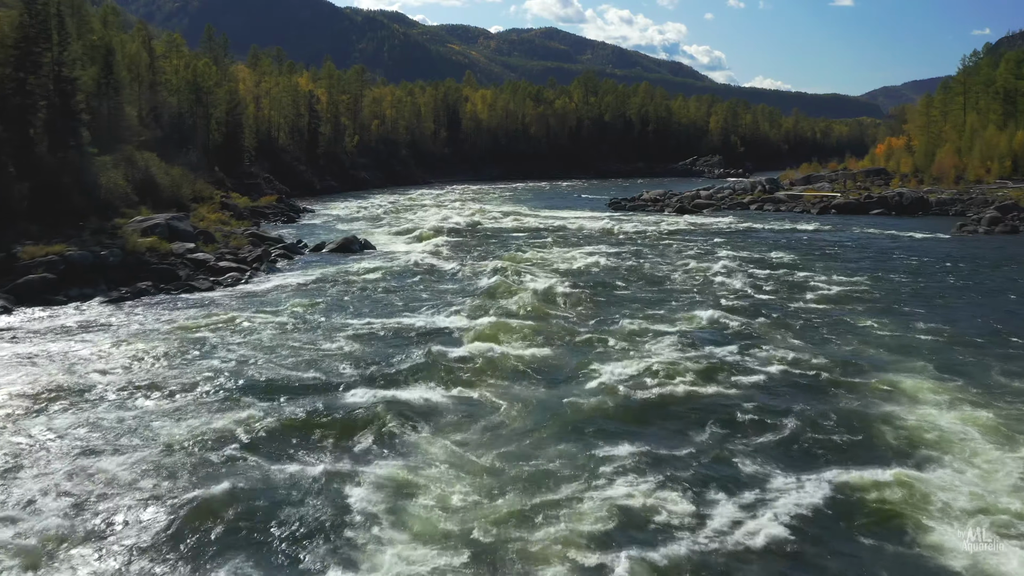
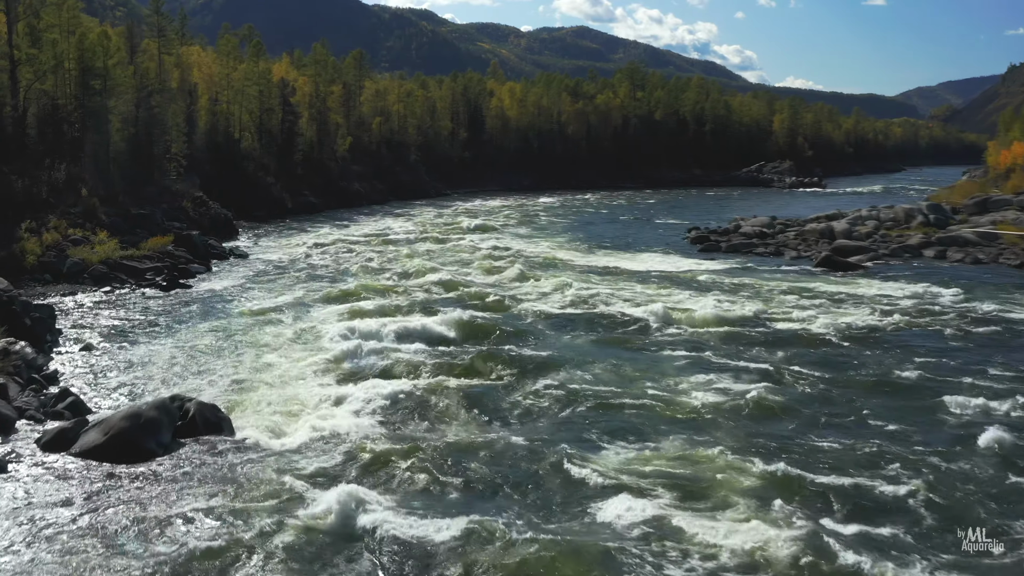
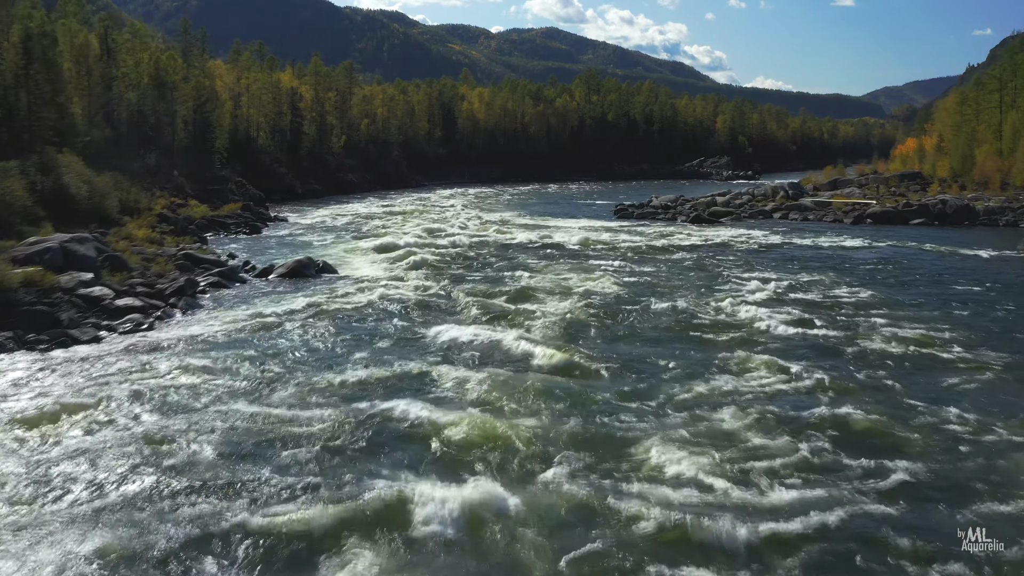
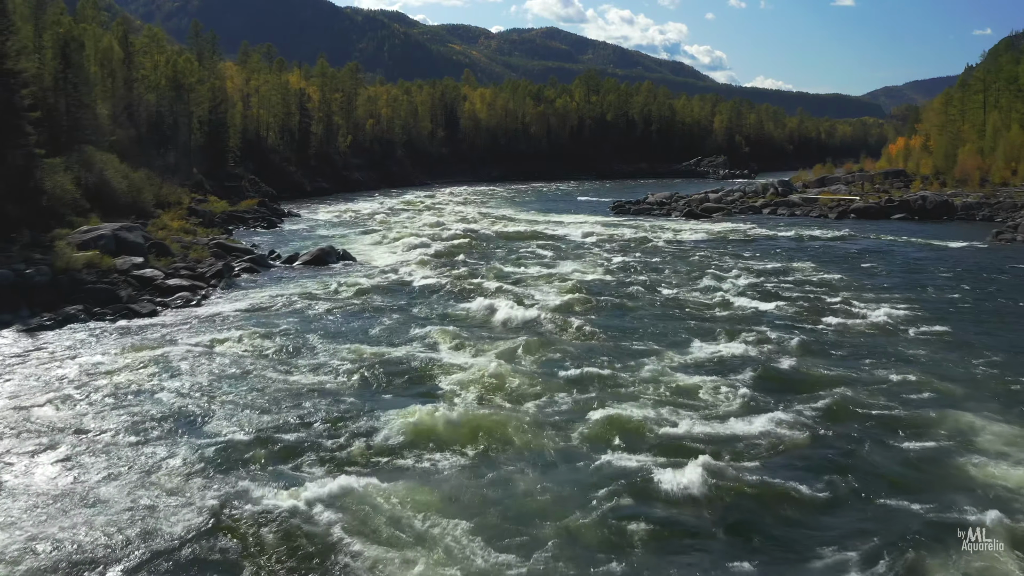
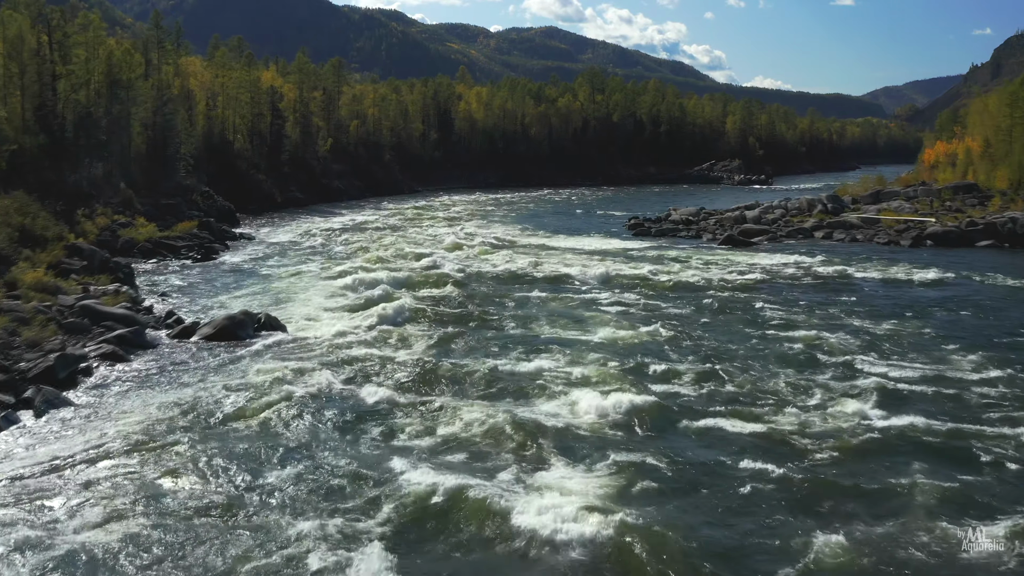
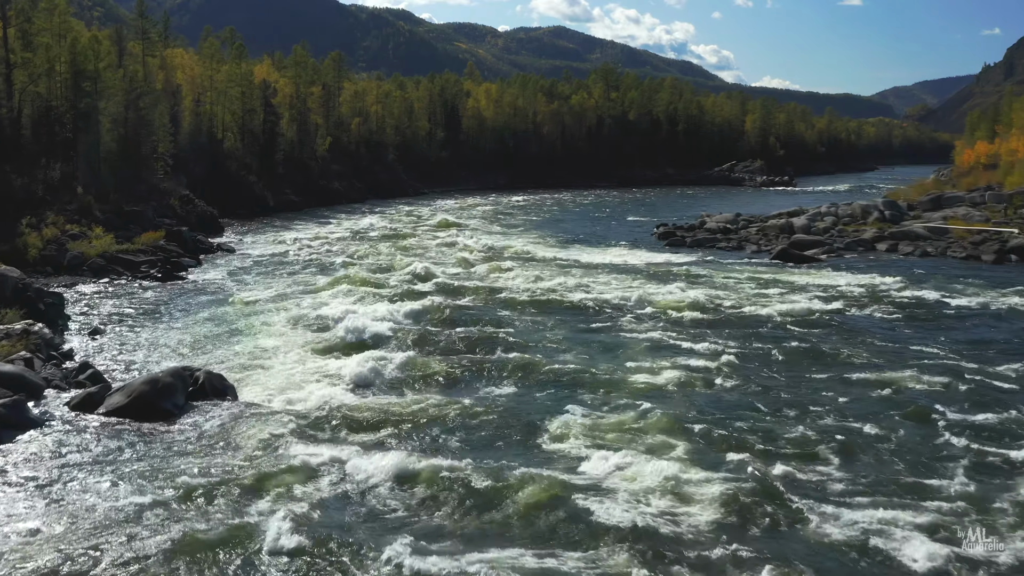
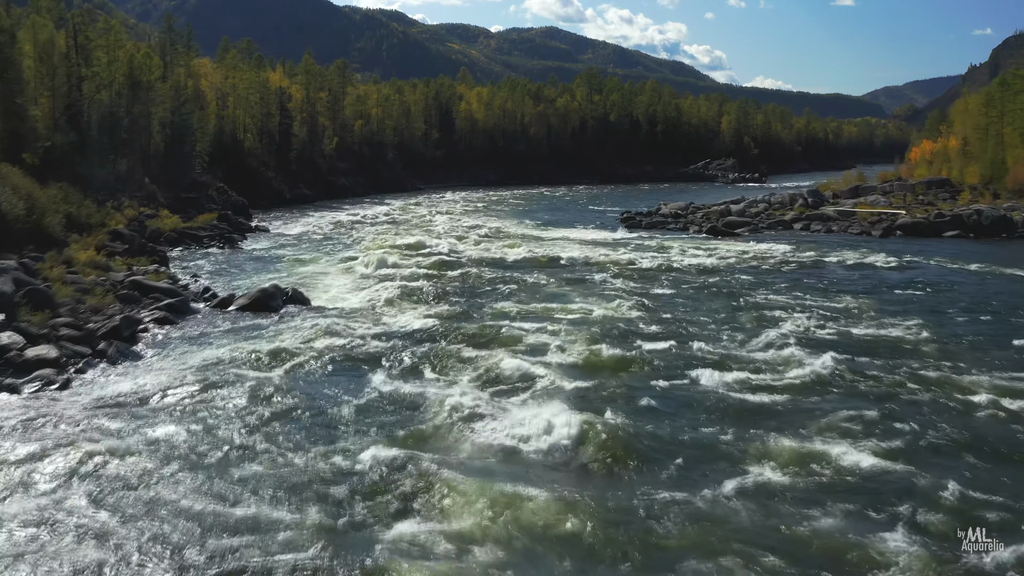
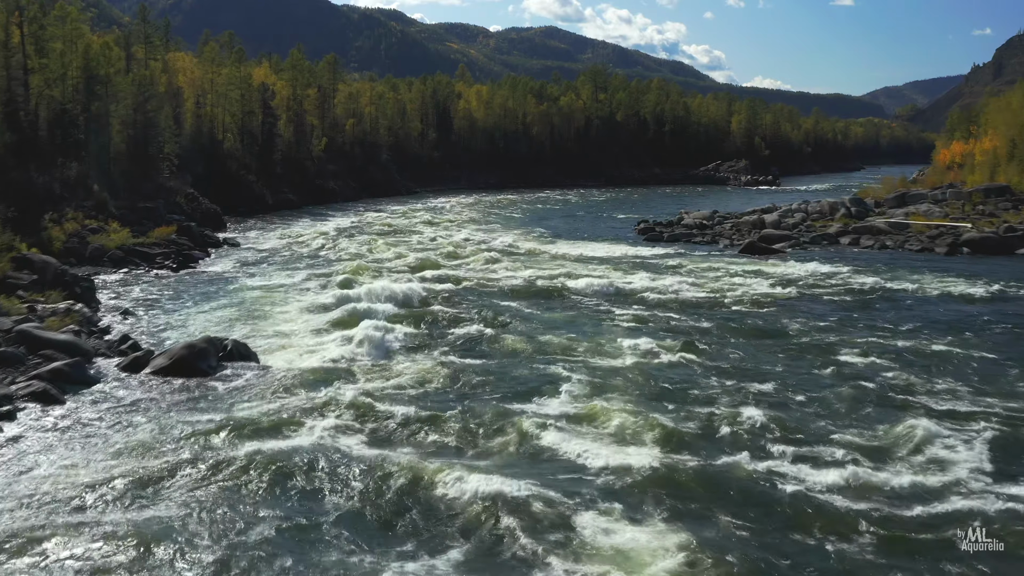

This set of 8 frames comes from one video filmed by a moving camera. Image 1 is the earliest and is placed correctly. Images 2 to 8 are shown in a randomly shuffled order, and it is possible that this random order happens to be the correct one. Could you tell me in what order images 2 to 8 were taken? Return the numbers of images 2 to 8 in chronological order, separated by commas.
4, 3, 7, 5, 8, 6, 2
